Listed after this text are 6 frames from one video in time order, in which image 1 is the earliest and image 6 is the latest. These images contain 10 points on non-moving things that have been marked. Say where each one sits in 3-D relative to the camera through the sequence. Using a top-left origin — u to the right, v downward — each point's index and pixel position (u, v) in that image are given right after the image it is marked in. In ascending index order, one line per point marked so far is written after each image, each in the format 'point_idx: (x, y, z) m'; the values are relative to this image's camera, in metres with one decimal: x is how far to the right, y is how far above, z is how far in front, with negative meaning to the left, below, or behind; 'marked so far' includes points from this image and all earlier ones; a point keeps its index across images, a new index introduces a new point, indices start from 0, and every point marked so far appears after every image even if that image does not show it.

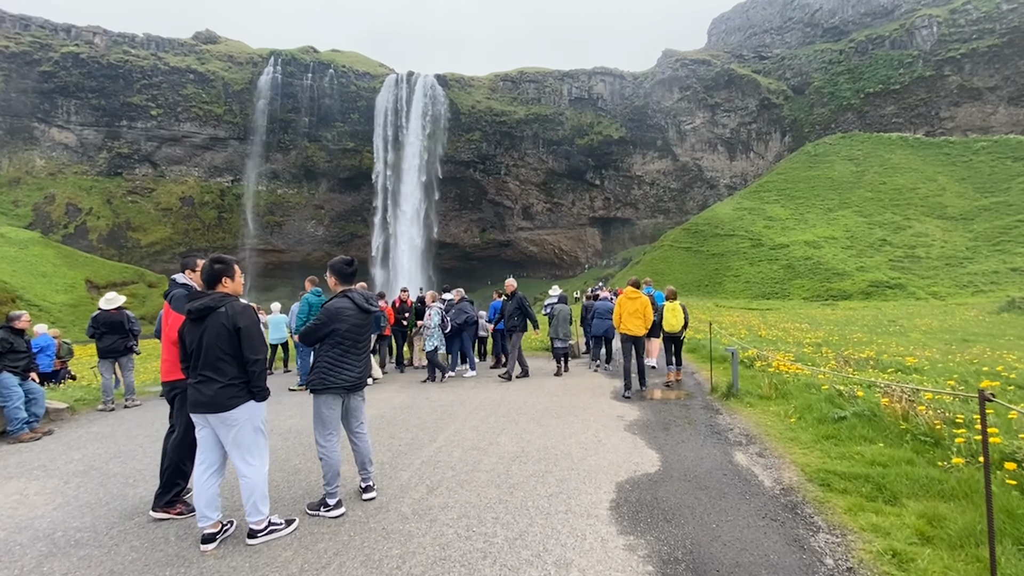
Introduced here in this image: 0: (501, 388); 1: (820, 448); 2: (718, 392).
0: (-0.2, -1.7, +8.1) m
1: (+2.9, -1.6, +4.4) m
2: (+3.0, -1.5, +6.9) m
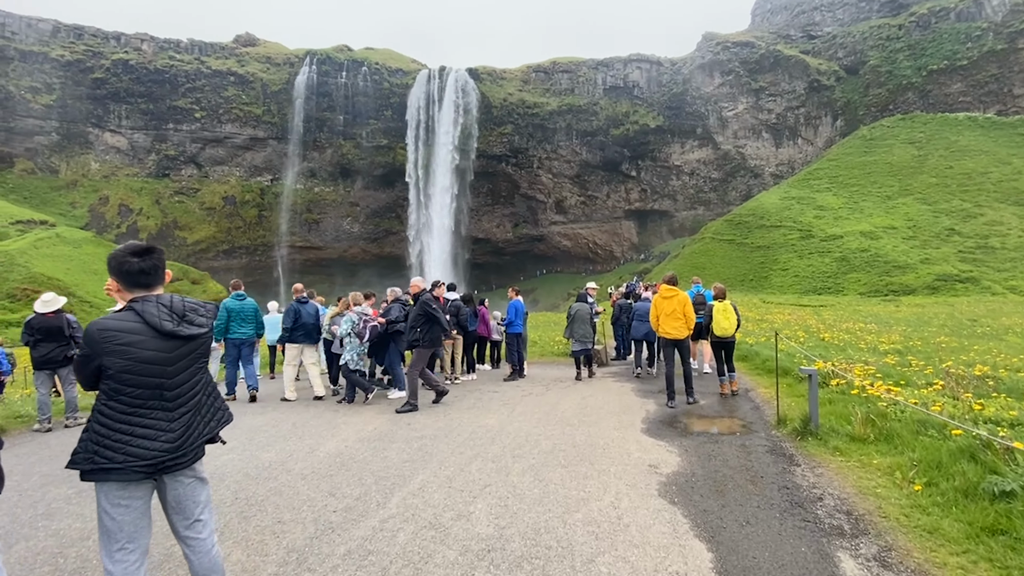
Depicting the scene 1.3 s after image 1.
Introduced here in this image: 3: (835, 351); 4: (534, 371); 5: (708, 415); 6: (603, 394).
0: (-0.1, -1.7, +6.5) m
1: (+2.7, -1.6, +2.7) m
2: (+3.0, -1.5, +5.1) m
3: (+7.1, -1.4, +10.3) m
4: (+0.5, -1.8, +10.2) m
5: (+2.6, -1.6, +6.0) m
6: (+1.5, -1.7, +7.4) m
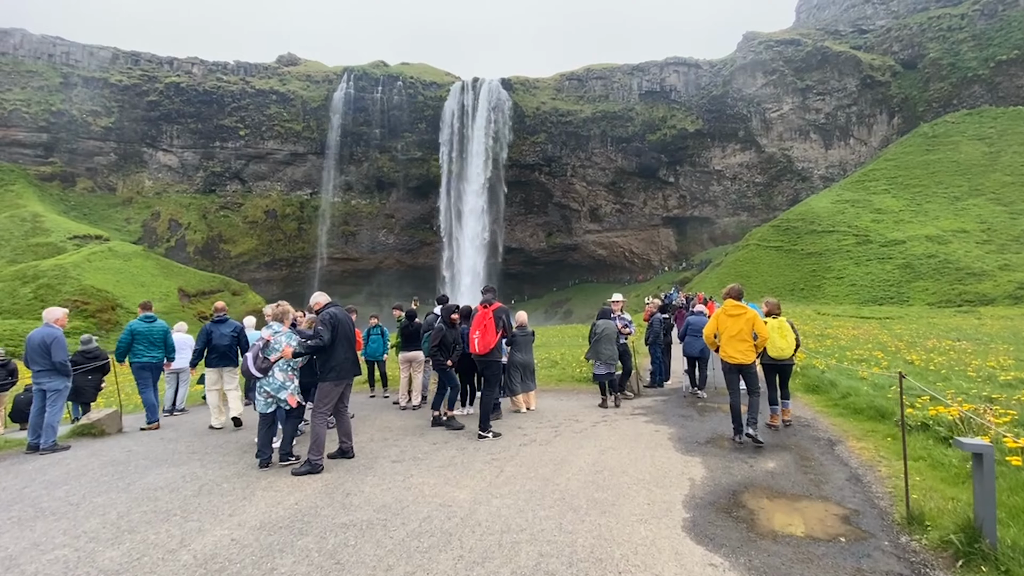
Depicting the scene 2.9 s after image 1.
0: (-0.2, -1.8, +4.8) m
1: (+2.3, -1.6, +0.8) m
2: (+2.8, -1.6, +3.1) m
3: (+7.2, -1.6, +7.9) m
4: (+0.6, -2.0, +8.4) m
5: (+2.4, -1.8, +4.1) m
6: (+1.4, -1.9, +5.6) m
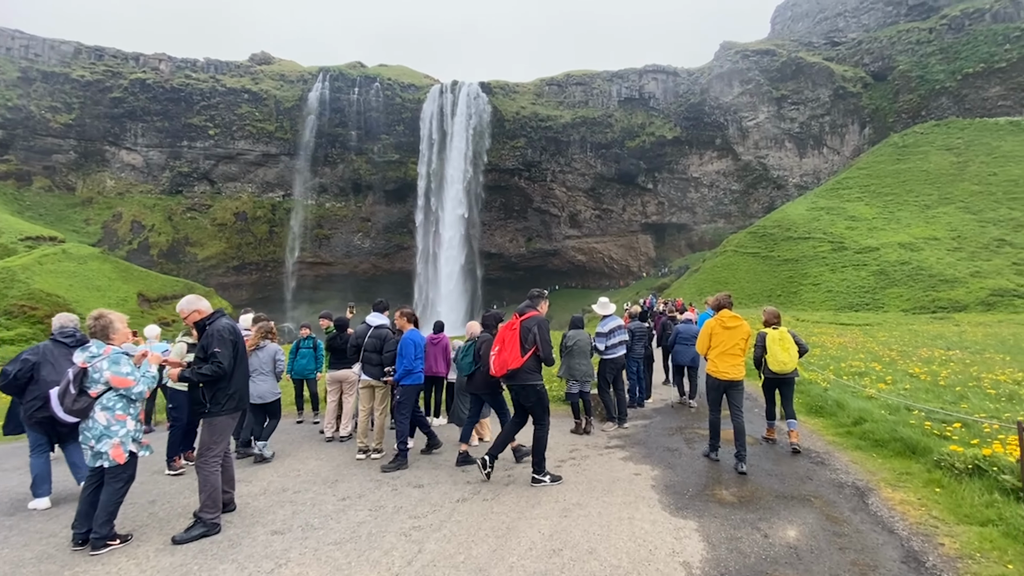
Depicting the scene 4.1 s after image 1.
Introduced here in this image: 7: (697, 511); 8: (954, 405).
0: (-0.8, -1.9, +3.4) m
1: (+1.9, -1.6, -0.5) m
2: (+2.3, -1.6, +1.8) m
3: (+6.5, -1.7, +6.8) m
4: (-0.1, -2.1, +7.0) m
5: (+1.9, -1.8, +2.8) m
6: (+0.8, -1.9, +4.2) m
7: (+1.6, -1.9, +3.9) m
8: (+6.5, -1.7, +6.9) m
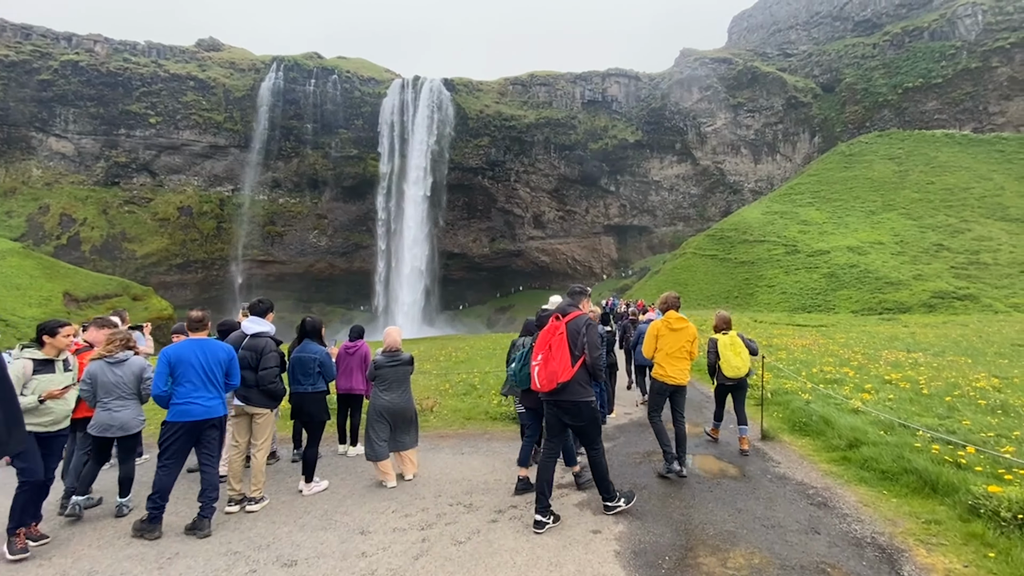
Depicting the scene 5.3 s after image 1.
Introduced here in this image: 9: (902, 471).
0: (-1.3, -1.8, +2.0) m
1: (+1.7, -1.5, -1.7) m
2: (+1.9, -1.6, +0.7) m
3: (+5.7, -1.7, +6.0) m
4: (-0.9, -2.1, +5.7) m
5: (+1.4, -1.7, +1.6) m
6: (+0.2, -1.8, +3.0) m
7: (+1.0, -1.8, +2.7) m
8: (+5.7, -1.7, +6.1) m
9: (+3.7, -1.7, +4.4) m
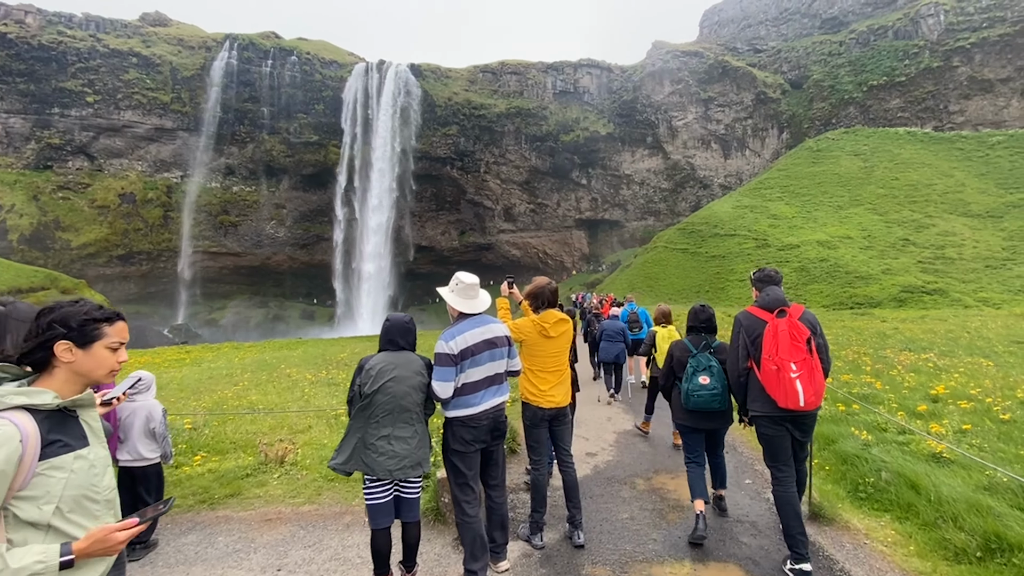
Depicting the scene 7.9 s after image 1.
0: (-2.0, -1.7, -0.7) m
1: (+1.2, -1.4, -4.2) m
2: (+1.2, -1.4, -1.8) m
3: (+4.8, -1.5, +3.7) m
4: (-1.8, -1.9, +3.1) m
5: (+0.7, -1.6, -0.9) m
6: (-0.5, -1.7, +0.4) m
7: (+0.2, -1.7, +0.1) m
8: (+4.8, -1.5, +3.8) m
9: (+2.8, -1.6, +1.9) m
